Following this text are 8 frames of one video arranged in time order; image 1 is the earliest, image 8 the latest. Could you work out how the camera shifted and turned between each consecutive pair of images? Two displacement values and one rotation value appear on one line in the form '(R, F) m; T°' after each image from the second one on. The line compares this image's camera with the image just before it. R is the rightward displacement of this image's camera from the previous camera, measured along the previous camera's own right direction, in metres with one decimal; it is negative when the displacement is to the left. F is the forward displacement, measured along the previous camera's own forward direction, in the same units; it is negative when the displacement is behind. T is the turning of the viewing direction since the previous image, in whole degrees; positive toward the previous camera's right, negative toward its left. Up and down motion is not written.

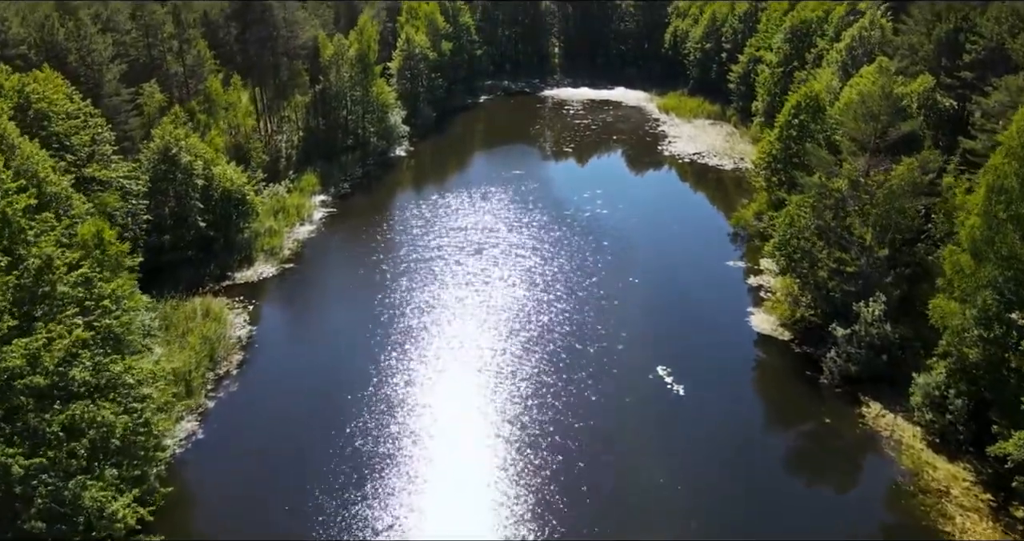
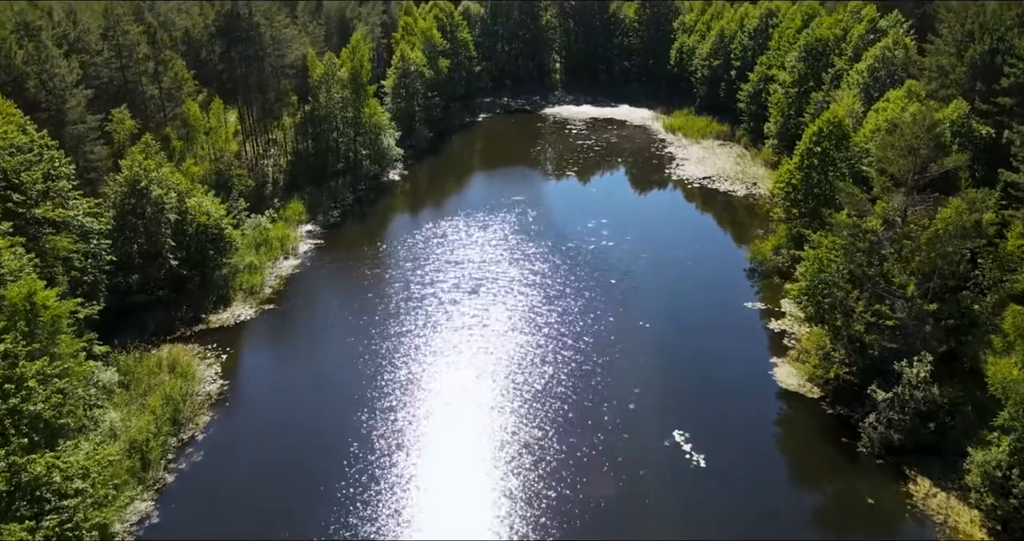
(0.0, +3.5) m; 0°
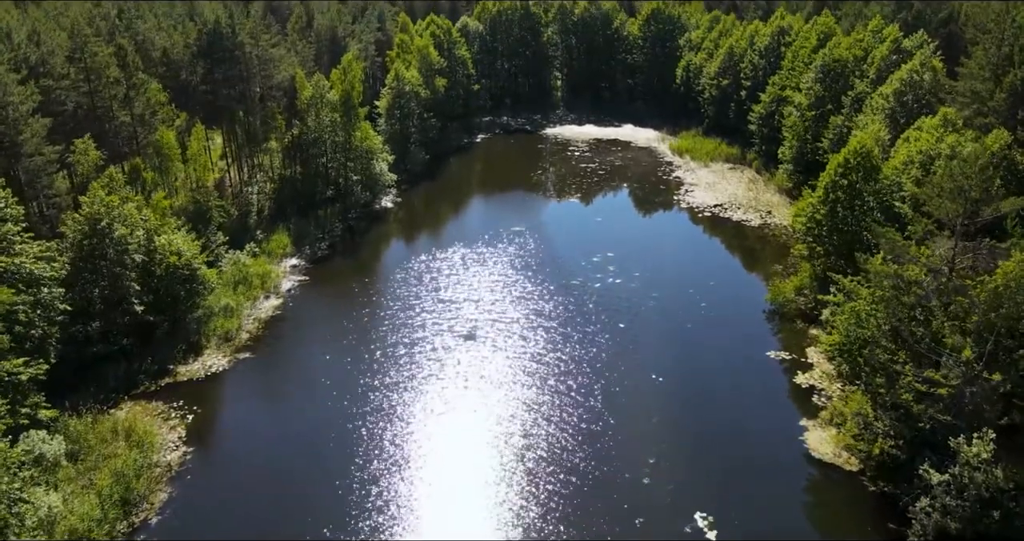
(0.0, +3.6) m; 0°
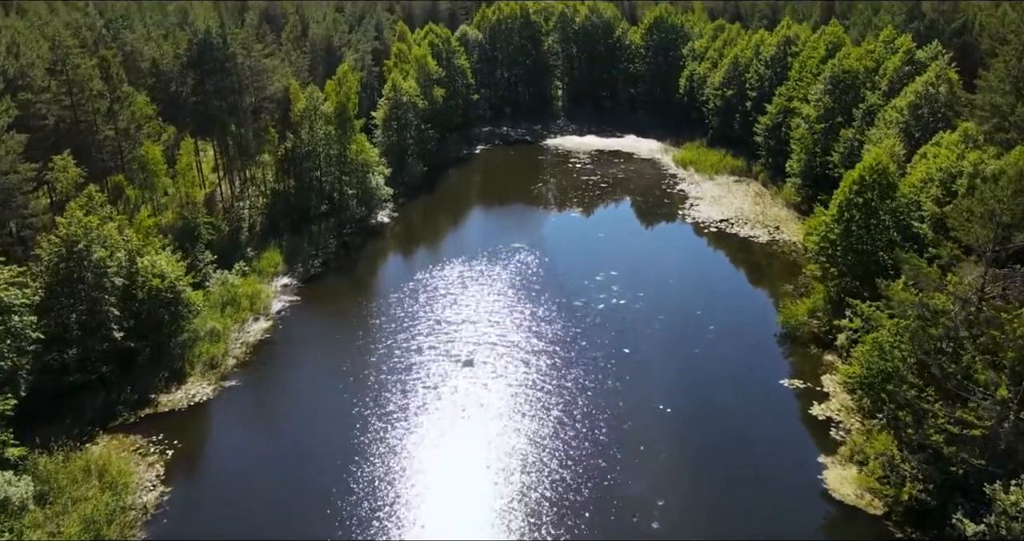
(0.0, +1.8) m; 0°
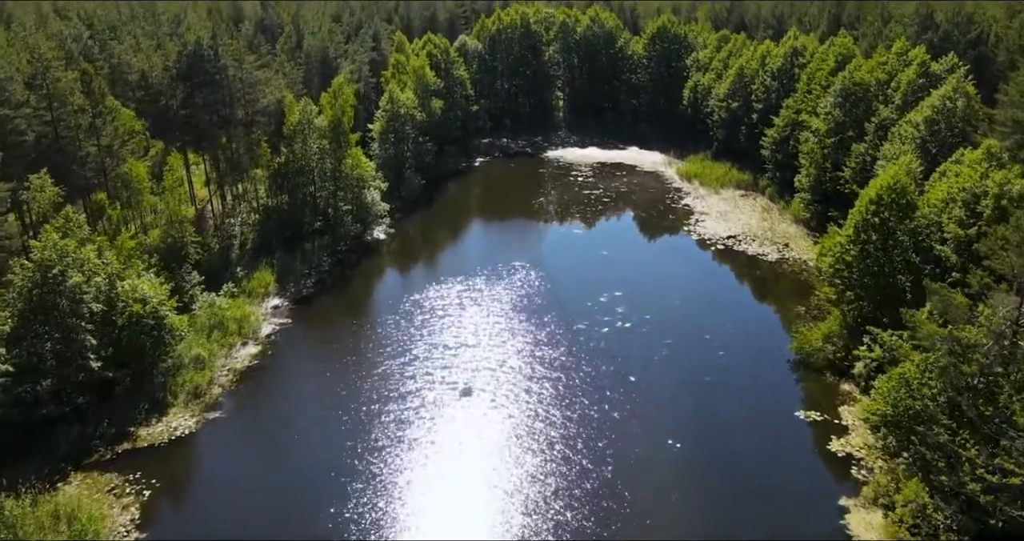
(0.0, +1.8) m; 0°
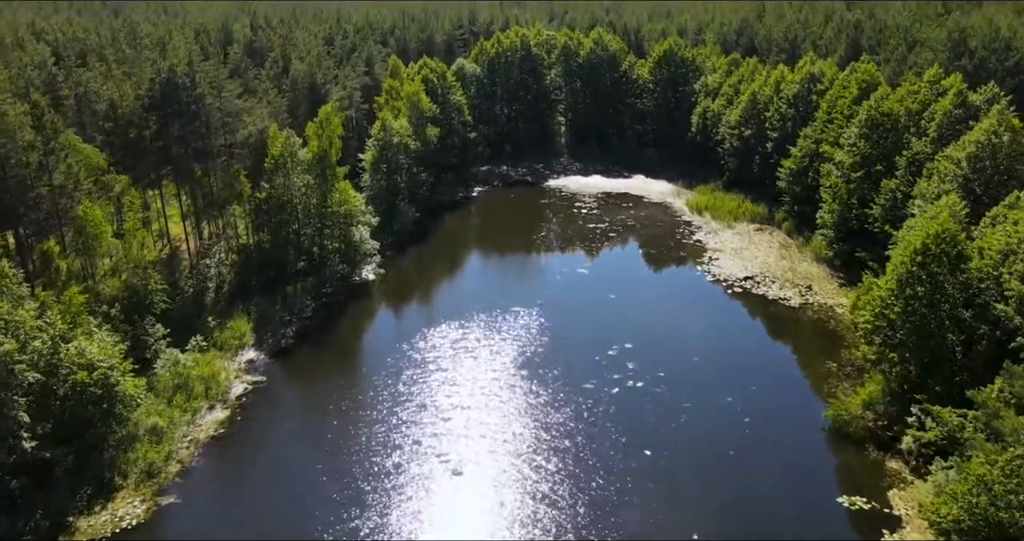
(0.0, +4.2) m; 0°
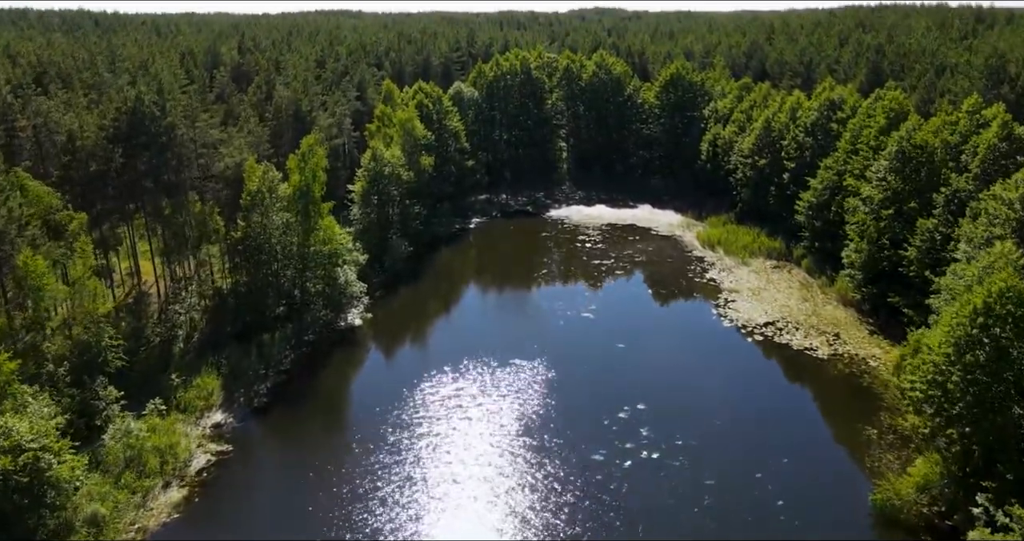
(0.0, +4.2) m; 0°
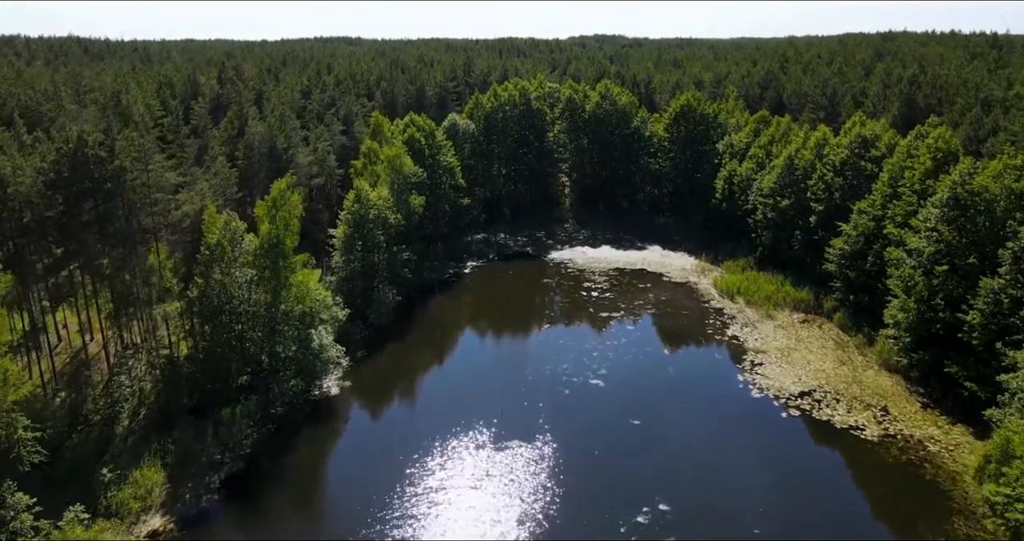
(+0.1, +5.7) m; 0°
